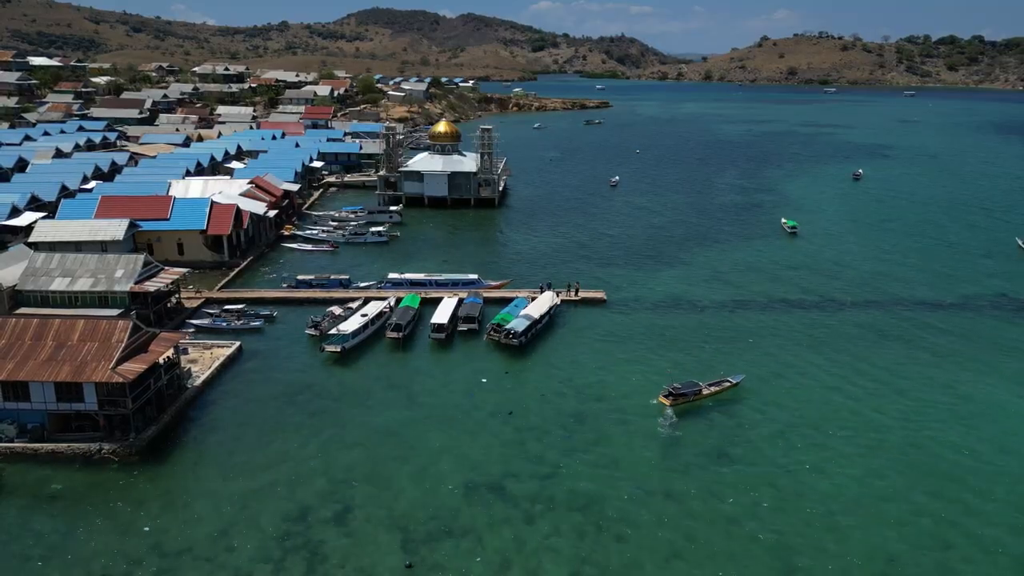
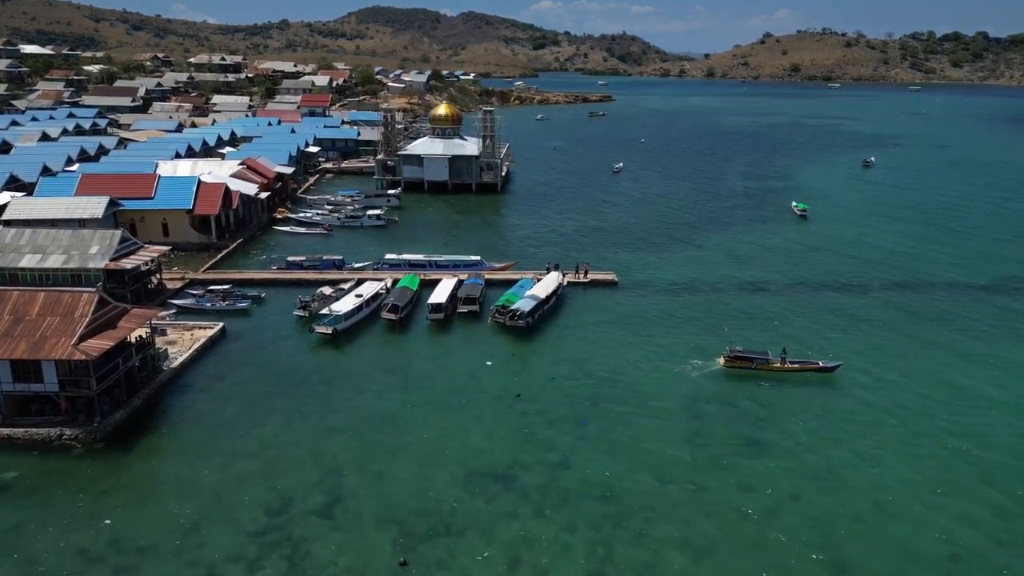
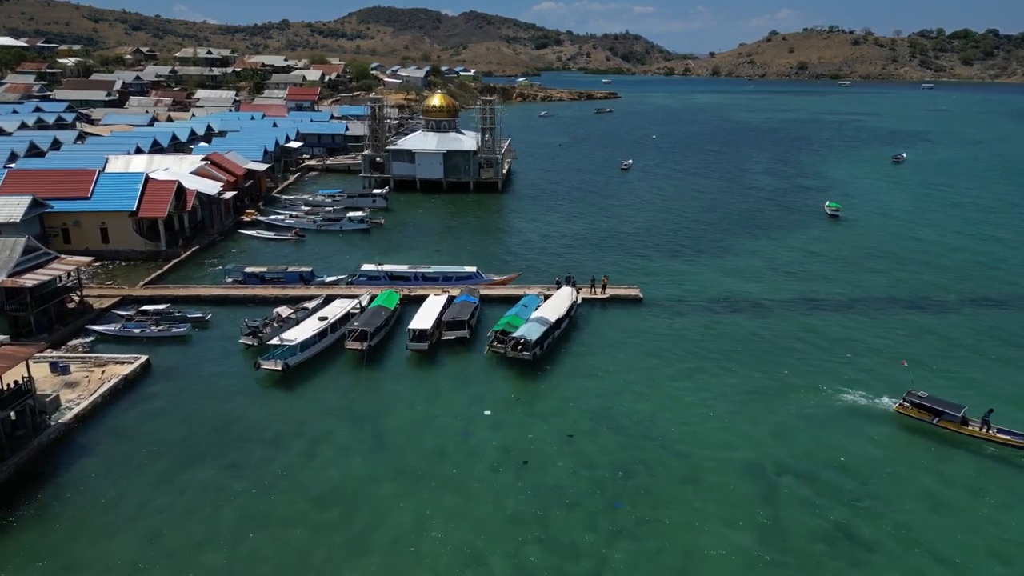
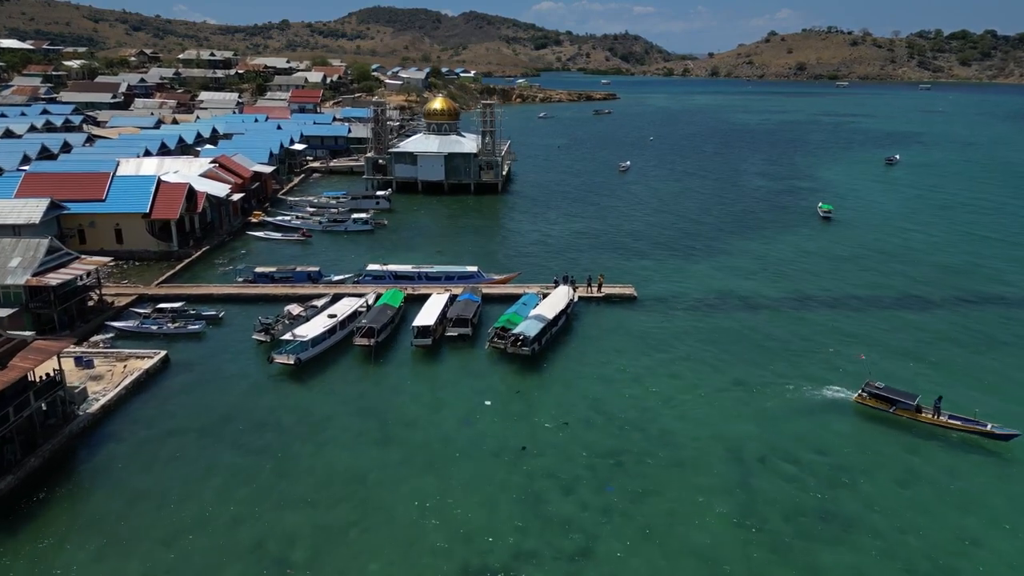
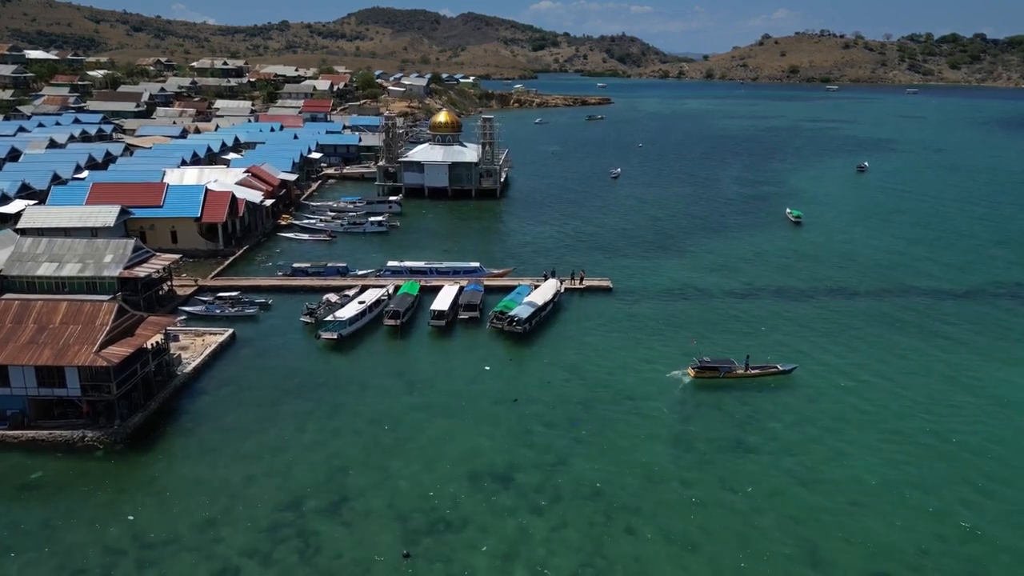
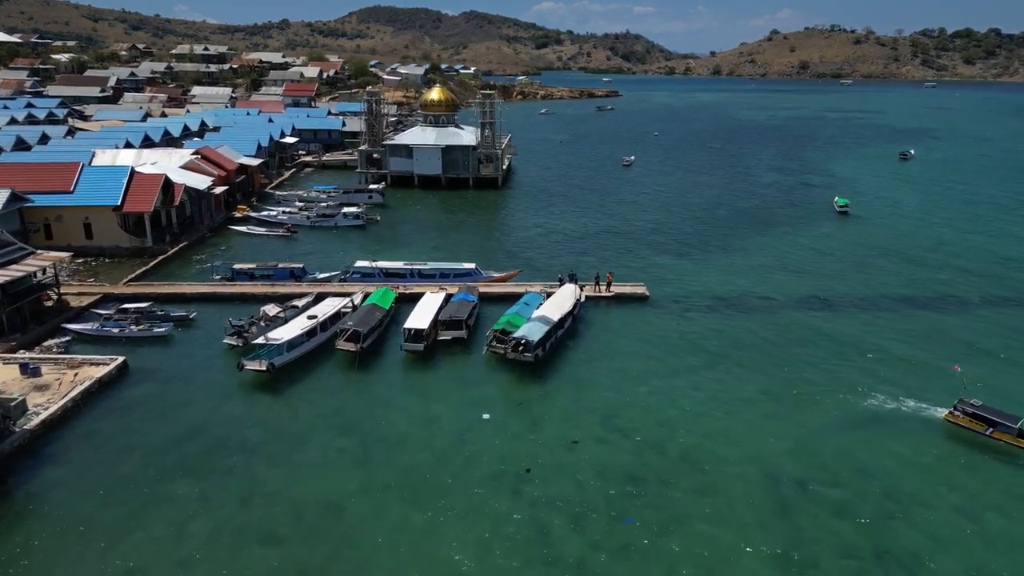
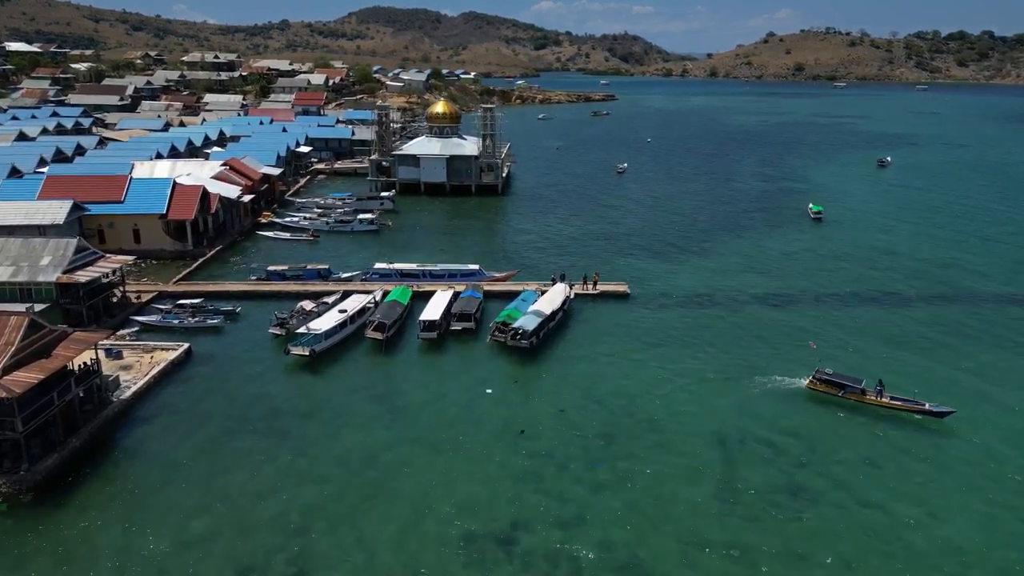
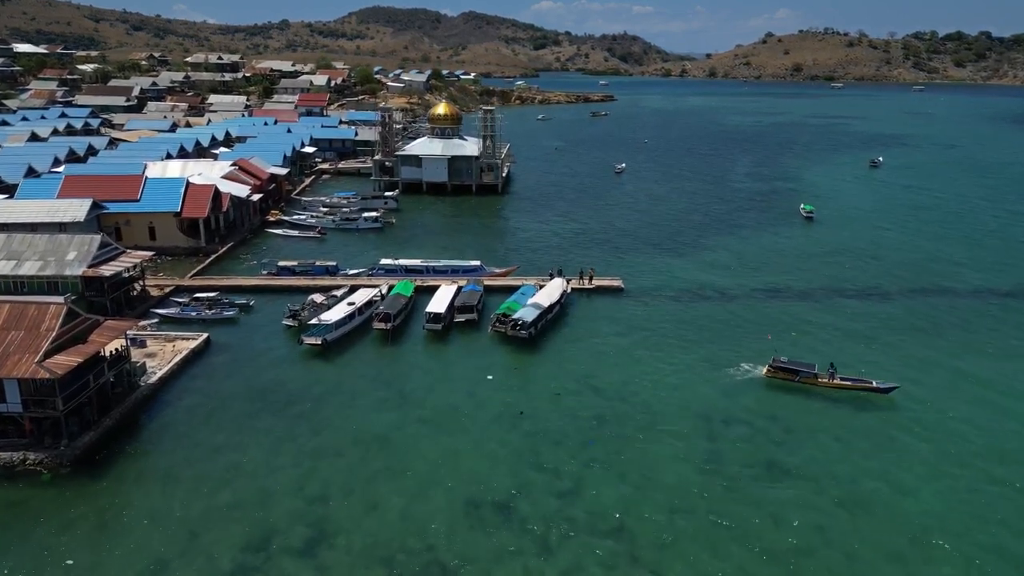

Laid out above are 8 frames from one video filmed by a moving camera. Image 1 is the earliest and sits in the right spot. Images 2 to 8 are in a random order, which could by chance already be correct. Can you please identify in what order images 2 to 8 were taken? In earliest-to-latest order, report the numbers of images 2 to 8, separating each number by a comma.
5, 2, 8, 7, 4, 3, 6
